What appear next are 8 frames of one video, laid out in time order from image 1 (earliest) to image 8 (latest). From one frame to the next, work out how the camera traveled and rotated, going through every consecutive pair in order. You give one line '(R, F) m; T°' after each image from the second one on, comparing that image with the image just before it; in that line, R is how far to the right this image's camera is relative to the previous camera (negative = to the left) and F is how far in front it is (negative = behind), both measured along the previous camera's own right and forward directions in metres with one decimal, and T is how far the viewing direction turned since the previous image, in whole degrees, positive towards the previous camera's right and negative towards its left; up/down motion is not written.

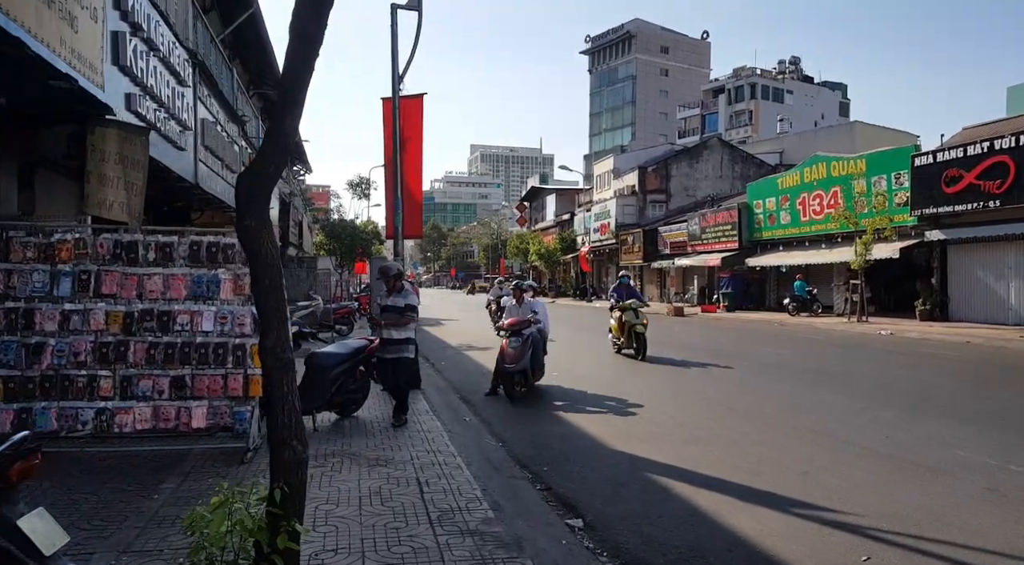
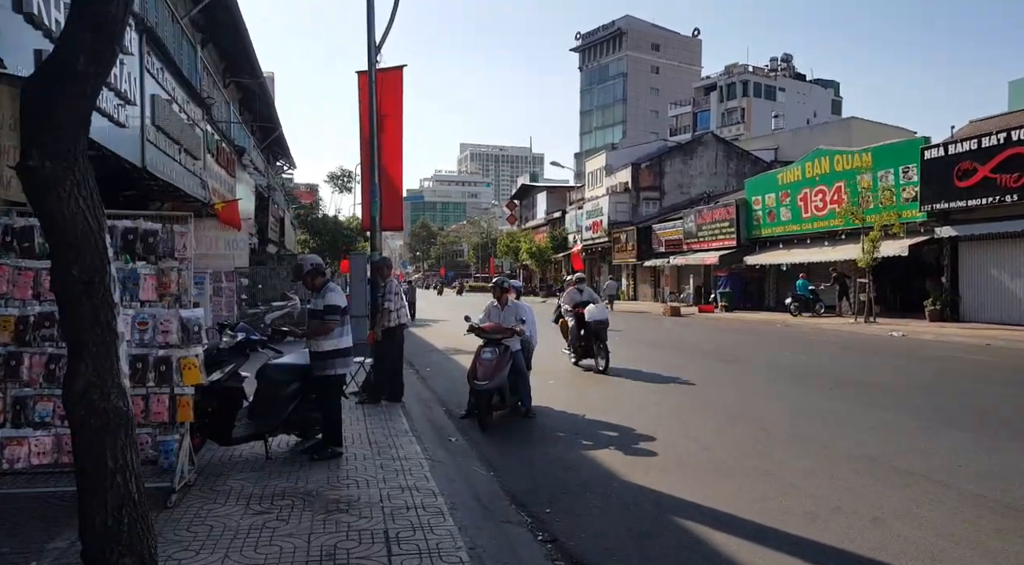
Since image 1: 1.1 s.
(0.0, +1.1) m; +1°
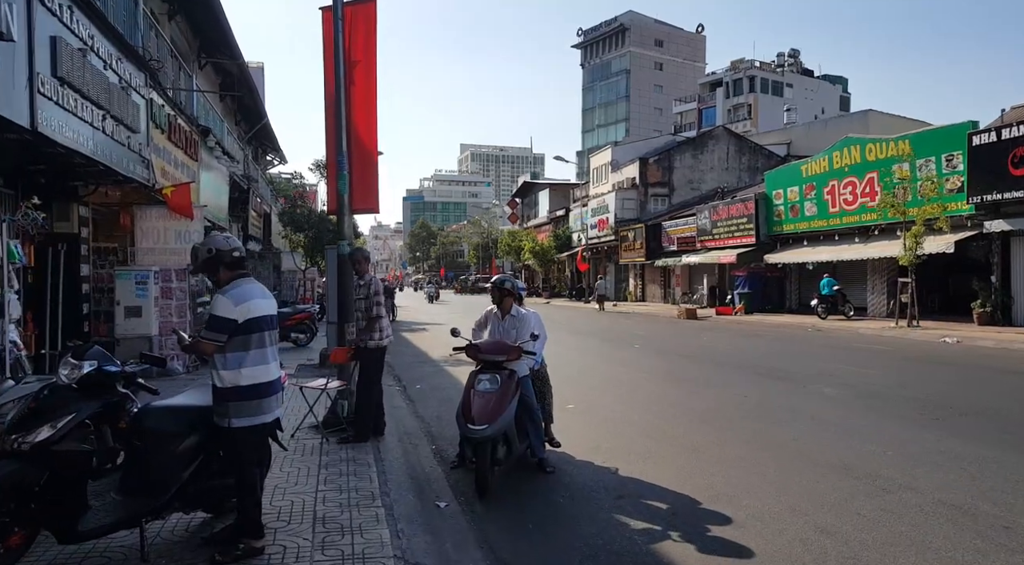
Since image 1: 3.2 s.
(-0.1, +2.0) m; 0°
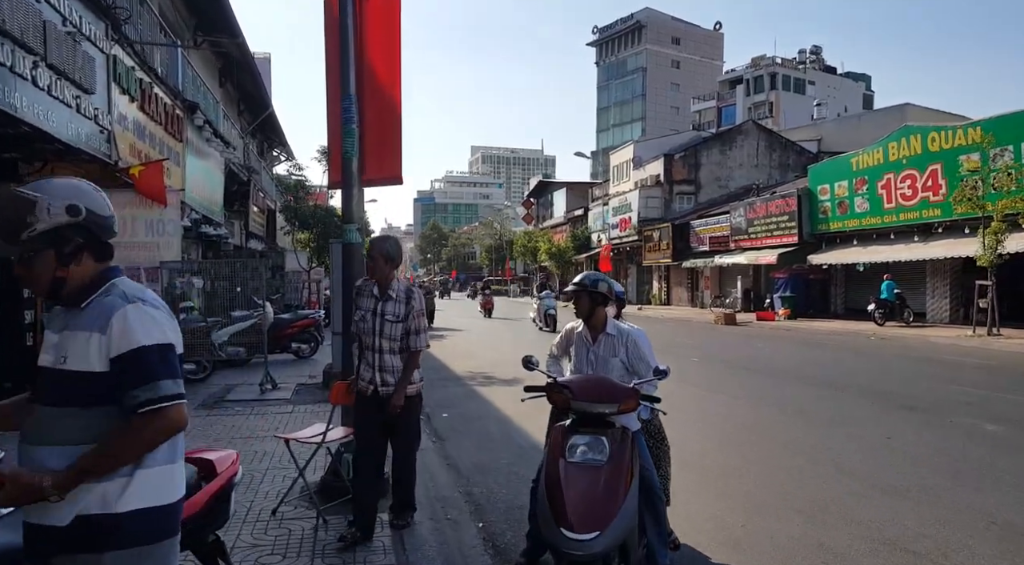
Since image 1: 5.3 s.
(-0.5, +2.0) m; -1°
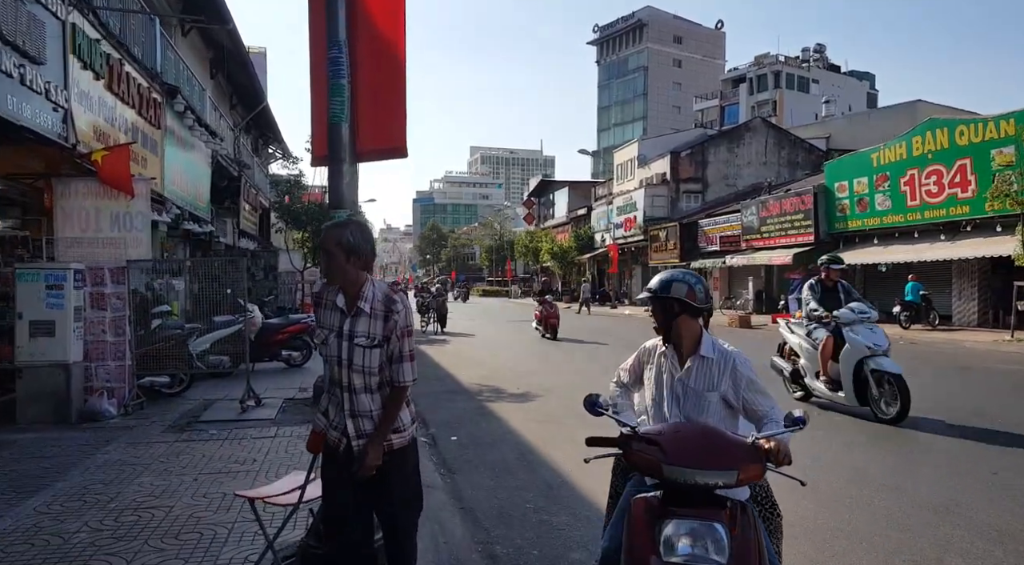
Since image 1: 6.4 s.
(-0.2, +1.1) m; 0°
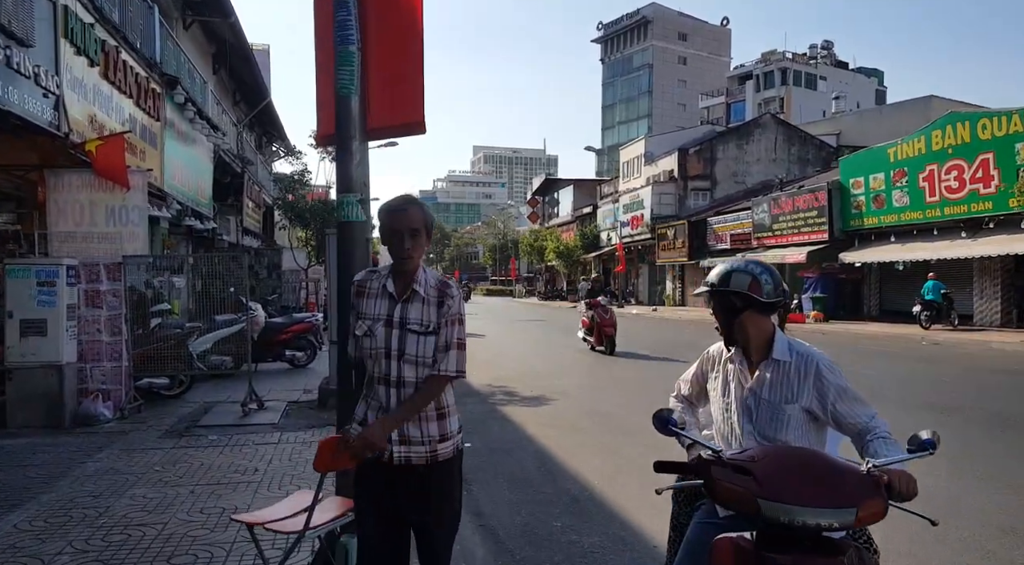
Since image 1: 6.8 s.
(-0.1, +0.4) m; 0°
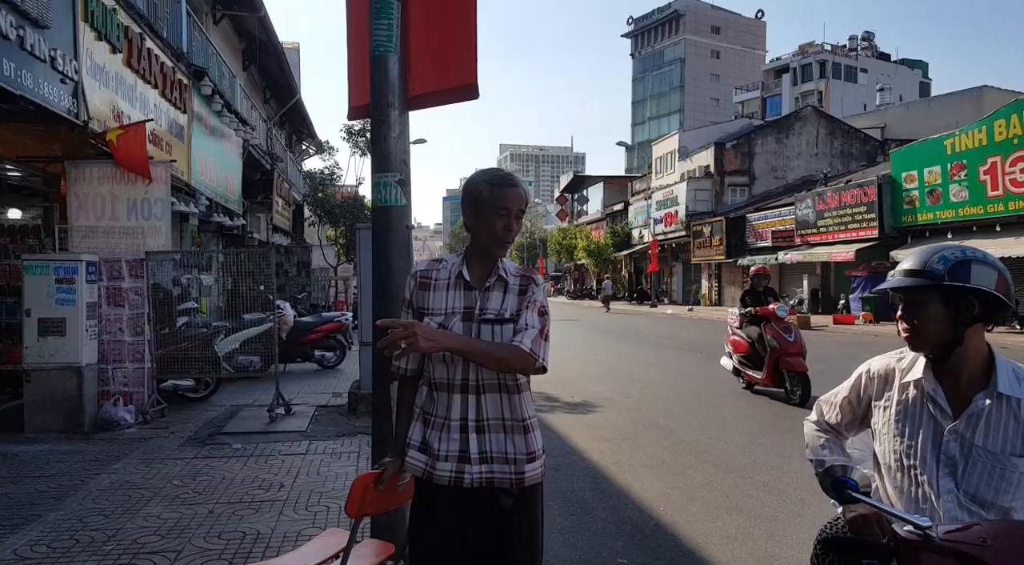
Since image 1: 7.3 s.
(-0.2, +0.6) m; -3°
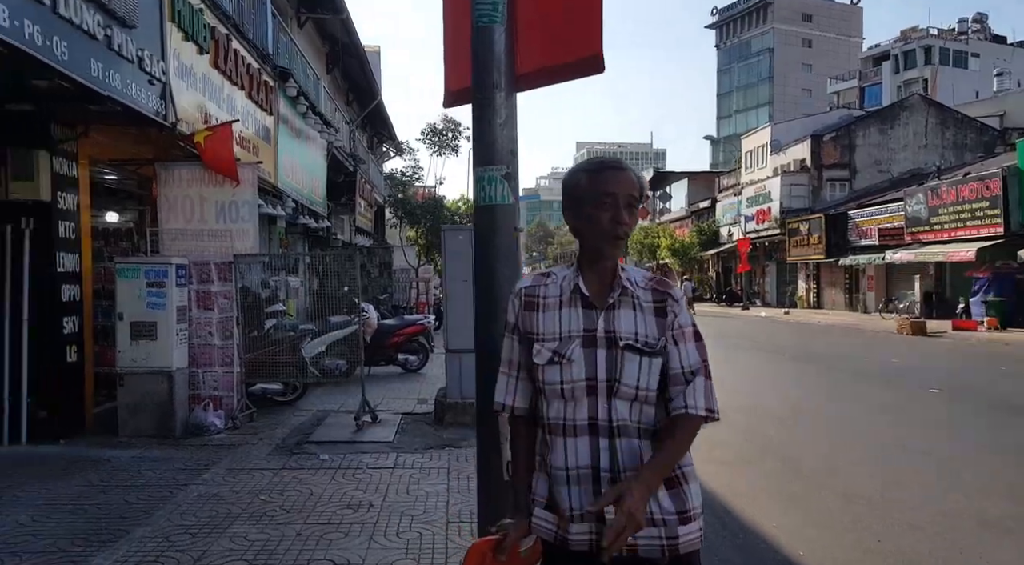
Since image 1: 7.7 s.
(-0.2, +0.5) m; -7°
